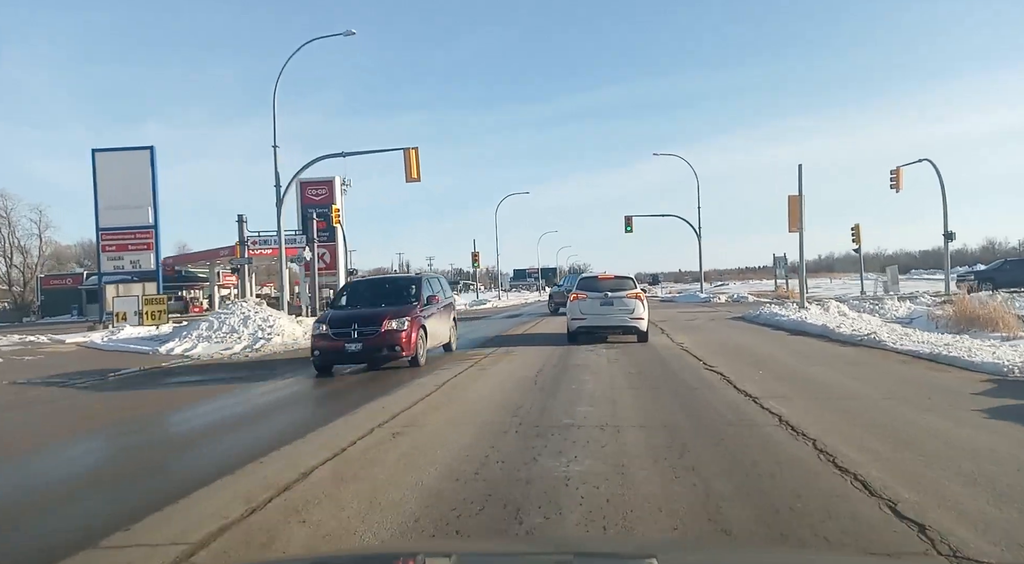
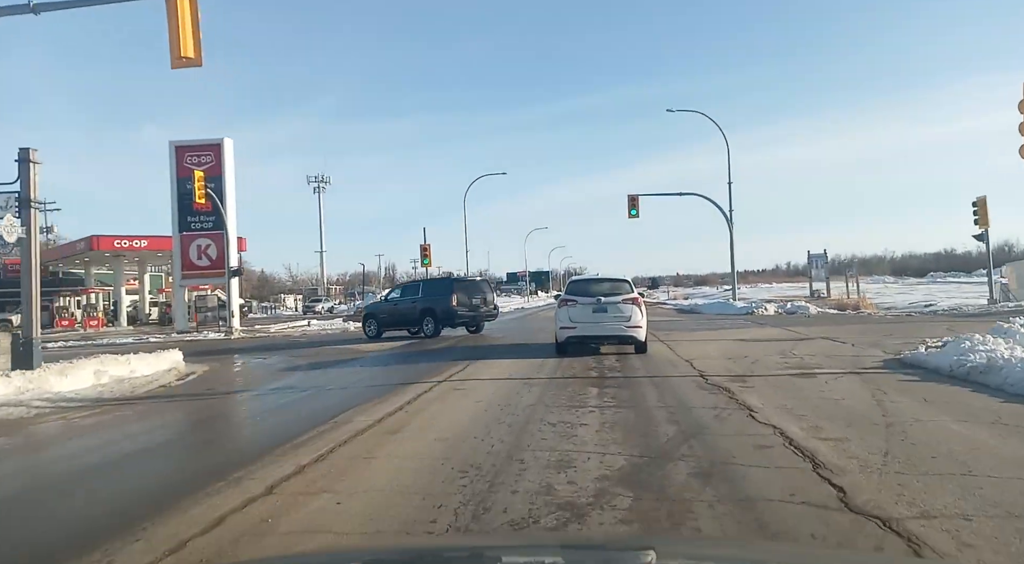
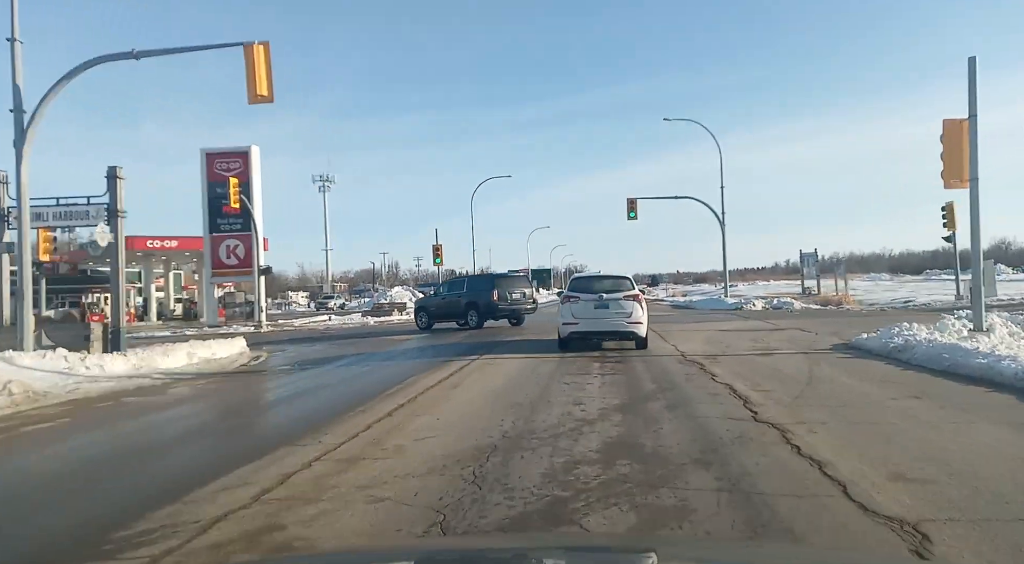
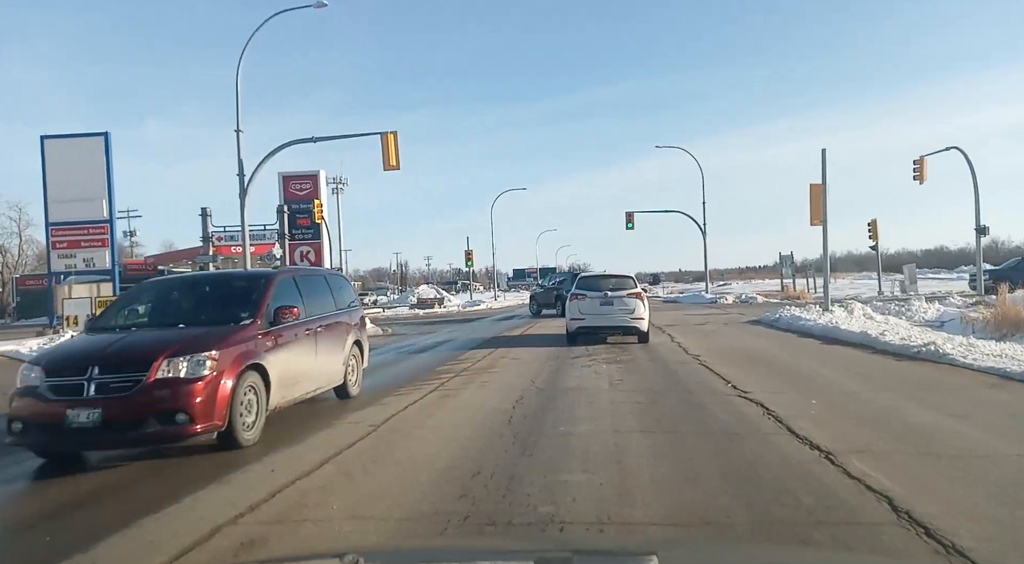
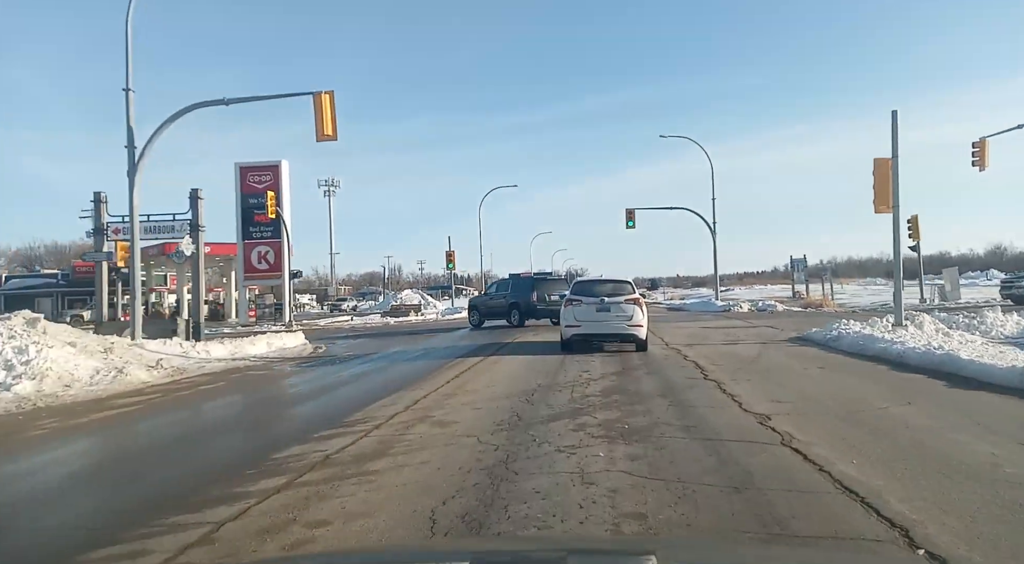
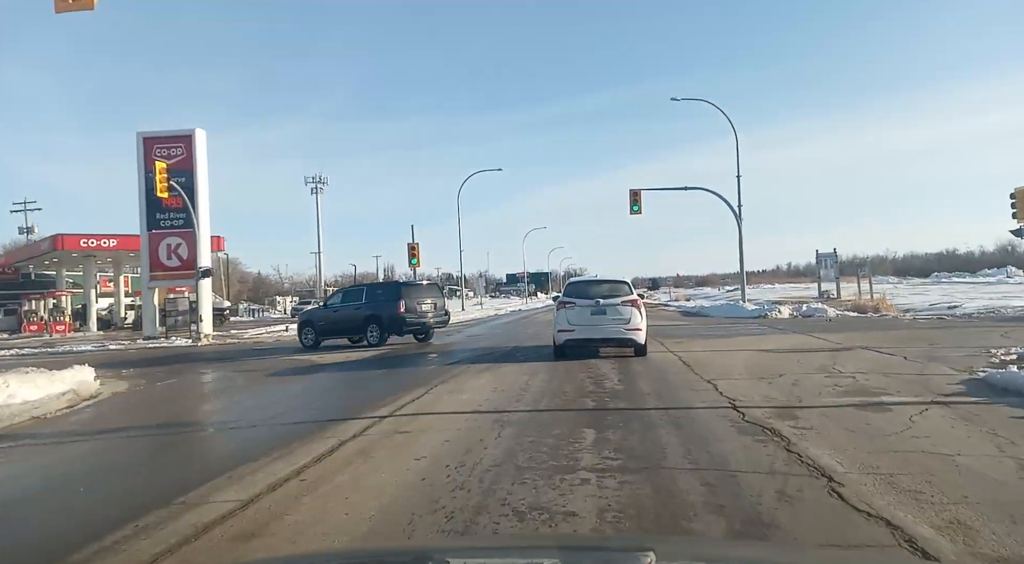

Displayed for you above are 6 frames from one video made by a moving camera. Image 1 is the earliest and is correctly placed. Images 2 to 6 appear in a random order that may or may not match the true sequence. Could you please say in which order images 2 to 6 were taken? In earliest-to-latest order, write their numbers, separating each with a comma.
4, 5, 3, 2, 6
